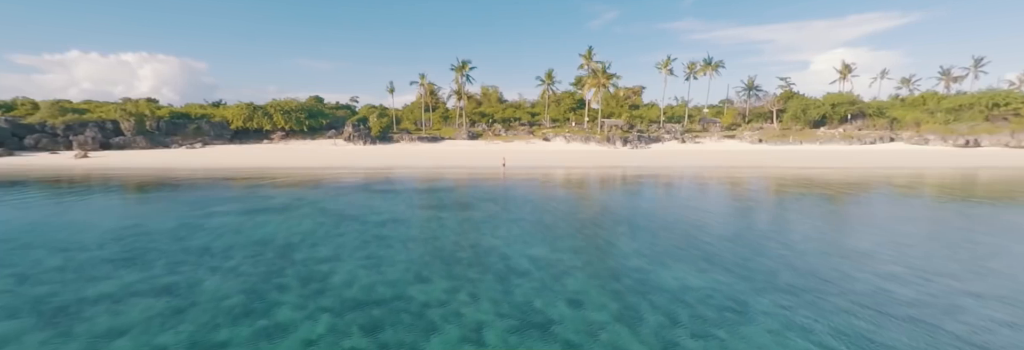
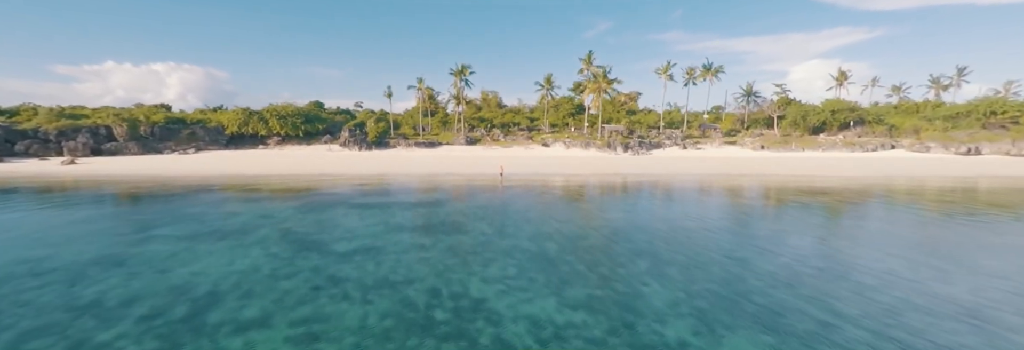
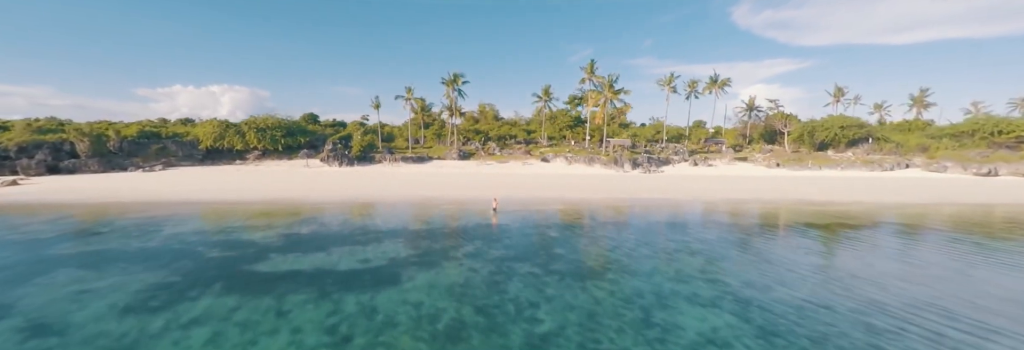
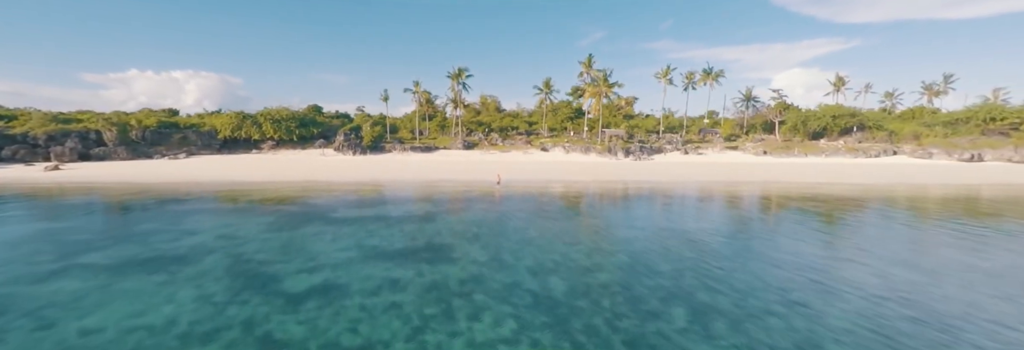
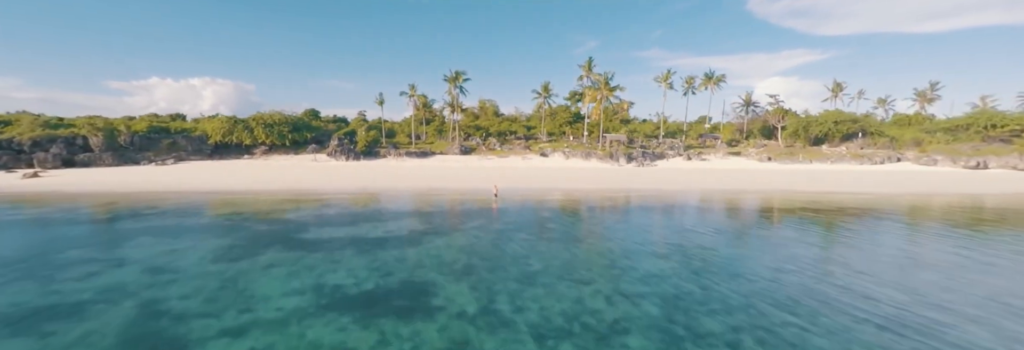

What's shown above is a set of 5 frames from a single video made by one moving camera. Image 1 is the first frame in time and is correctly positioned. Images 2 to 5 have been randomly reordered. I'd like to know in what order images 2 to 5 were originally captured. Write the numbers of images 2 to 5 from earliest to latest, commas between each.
2, 4, 5, 3
